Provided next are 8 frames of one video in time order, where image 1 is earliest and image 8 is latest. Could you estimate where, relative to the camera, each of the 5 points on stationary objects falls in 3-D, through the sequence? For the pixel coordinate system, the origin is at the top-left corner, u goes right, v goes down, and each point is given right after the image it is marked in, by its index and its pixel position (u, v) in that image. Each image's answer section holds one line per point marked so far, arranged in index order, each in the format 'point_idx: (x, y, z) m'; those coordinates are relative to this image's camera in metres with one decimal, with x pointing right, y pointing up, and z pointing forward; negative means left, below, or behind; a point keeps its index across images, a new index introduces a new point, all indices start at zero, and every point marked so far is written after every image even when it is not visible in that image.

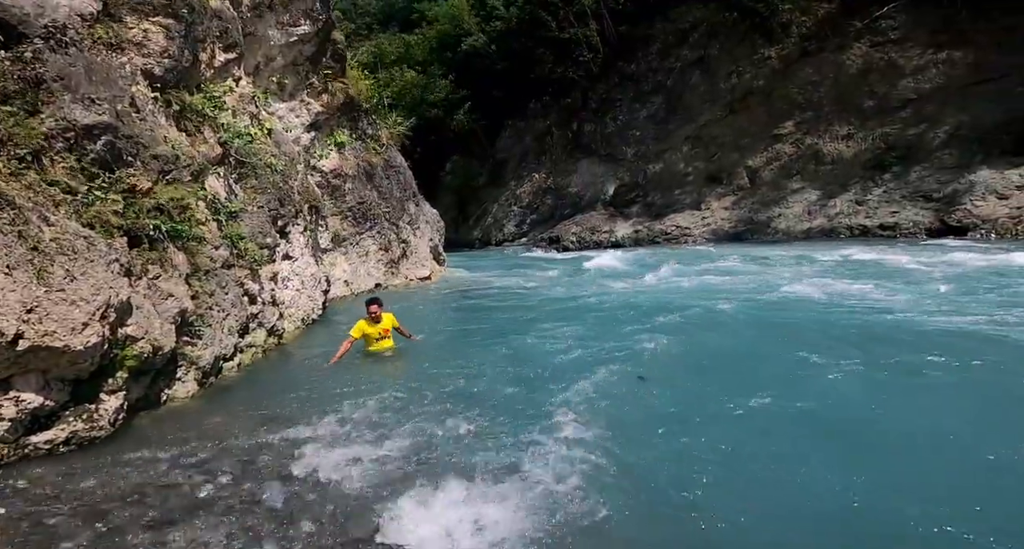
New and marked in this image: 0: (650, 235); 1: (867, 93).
0: (+4.4, +1.3, +19.6) m
1: (+10.4, +5.5, +17.6) m
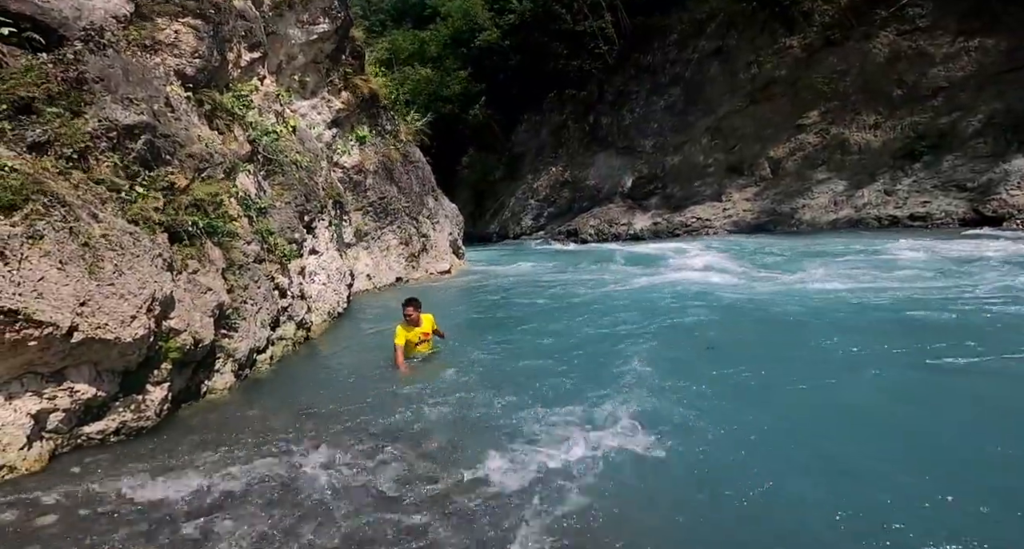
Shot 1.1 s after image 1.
0: (+5.0, +1.6, +19.5) m
1: (+10.9, +5.8, +17.3) m
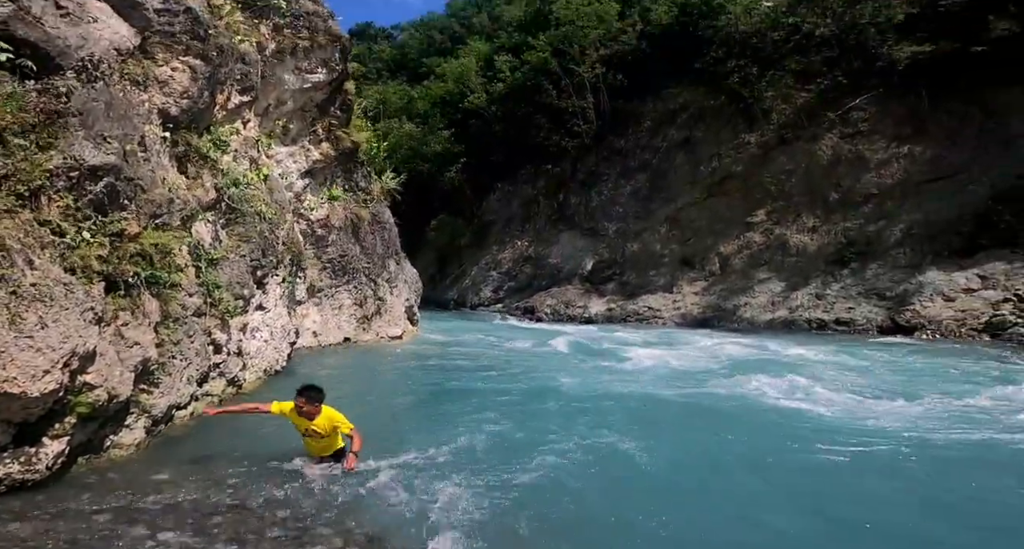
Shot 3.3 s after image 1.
0: (+3.6, -1.2, +19.9) m
1: (+10.0, +2.7, +18.6) m
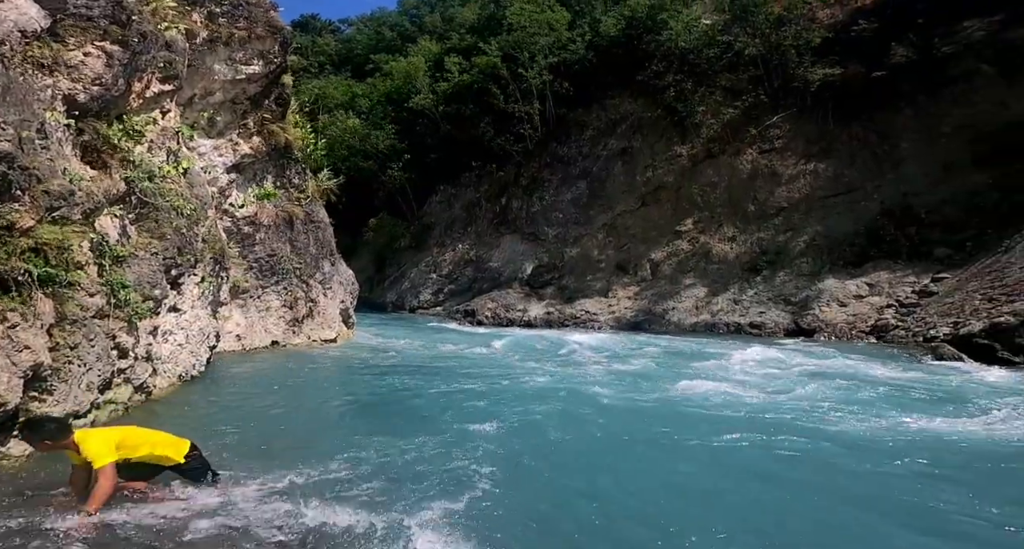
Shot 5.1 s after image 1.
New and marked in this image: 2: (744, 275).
0: (+1.6, -1.3, +20.1) m
1: (+8.1, +2.4, +19.5) m
2: (+7.2, 0.0, +18.3) m
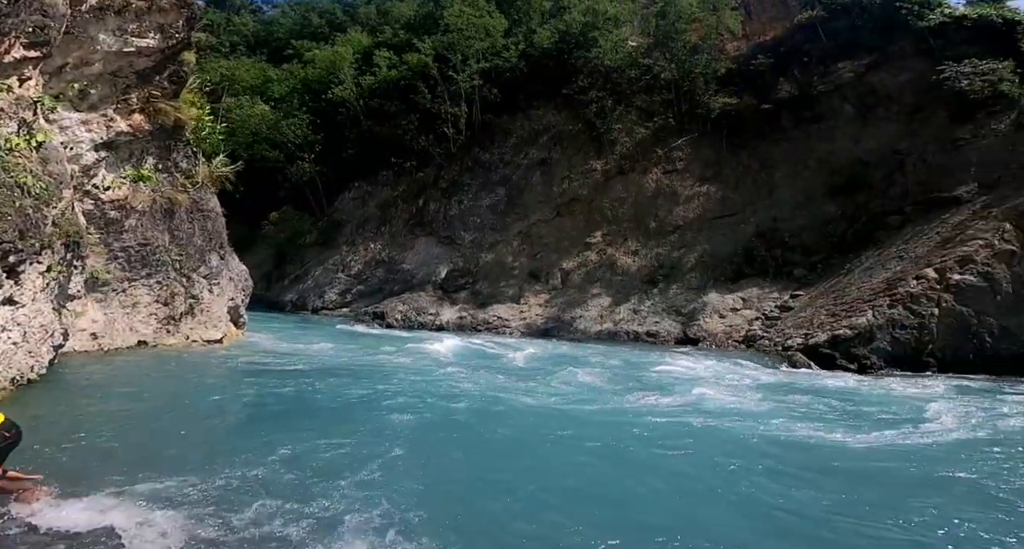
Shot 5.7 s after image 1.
0: (-1.6, -1.5, +20.1) m
1: (+5.0, +2.0, +20.9) m
2: (+4.3, -0.4, +19.5) m
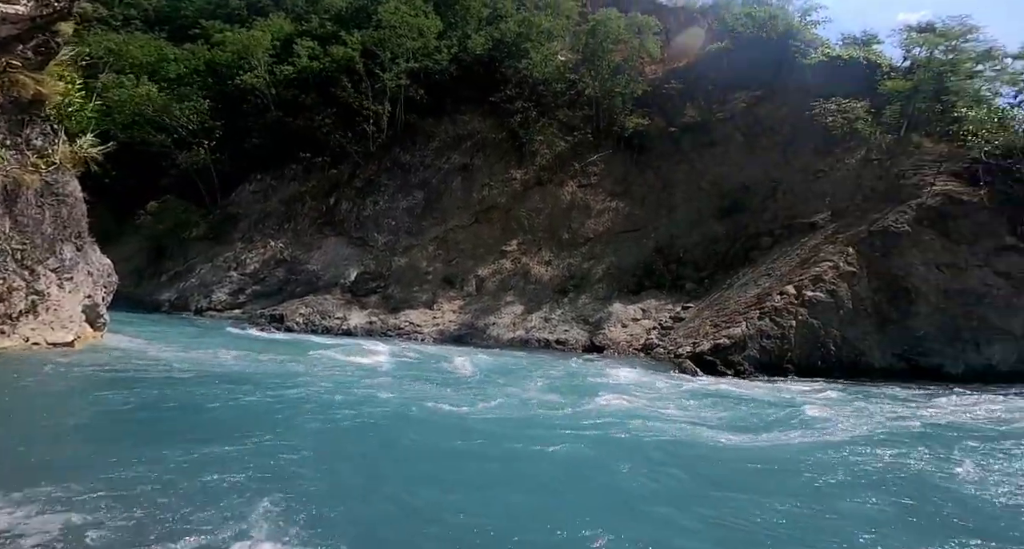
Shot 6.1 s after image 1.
0: (-4.6, -1.6, +19.4) m
1: (+1.9, +1.7, +21.5) m
2: (+1.3, -0.7, +20.0) m
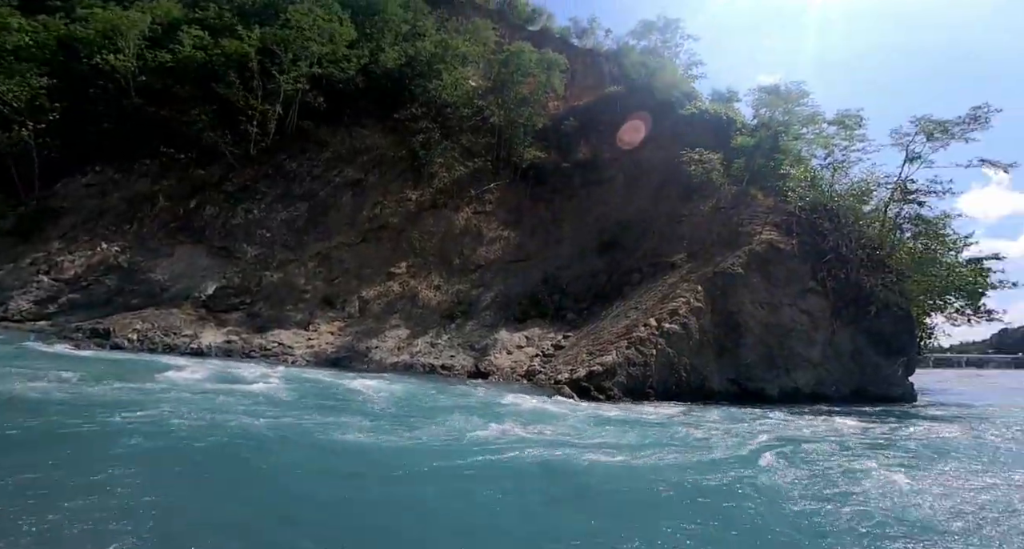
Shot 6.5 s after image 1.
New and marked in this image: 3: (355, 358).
0: (-8.1, -2.0, +17.8) m
1: (-2.0, +0.8, +21.3) m
2: (-2.4, -1.5, +19.6) m
3: (-4.7, -2.5, +17.9) m
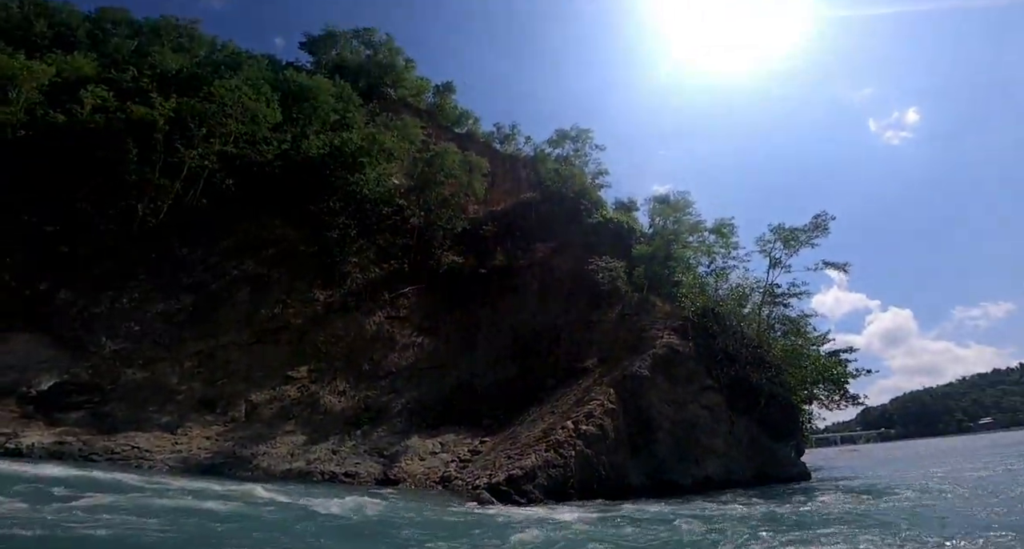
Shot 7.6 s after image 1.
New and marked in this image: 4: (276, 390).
0: (-10.1, -4.9, +15.6) m
1: (-4.7, -2.6, +20.4) m
2: (-4.7, -4.6, +18.3) m
3: (-6.7, -5.3, +16.2) m
4: (-7.1, -3.6, +18.7) m
